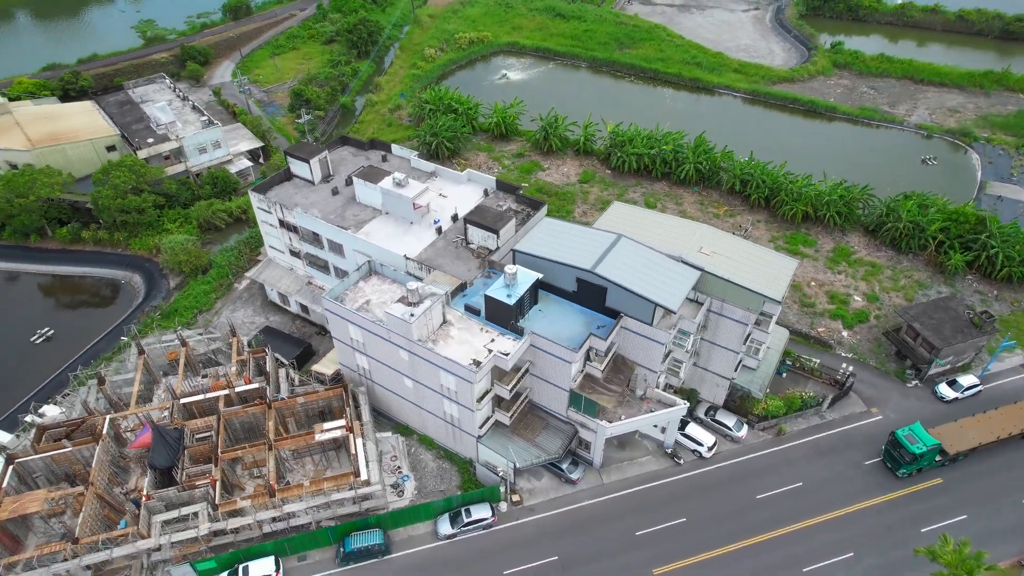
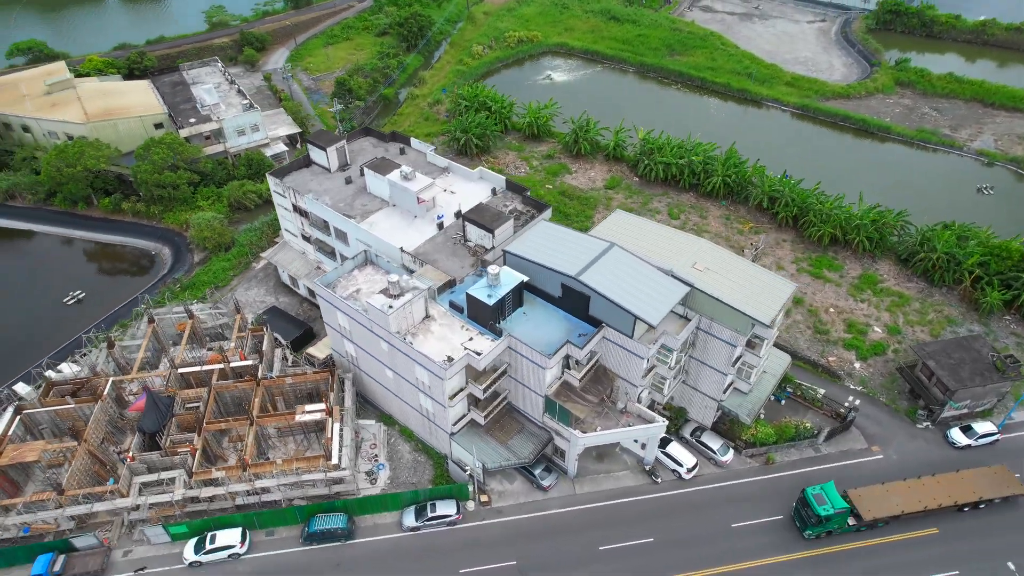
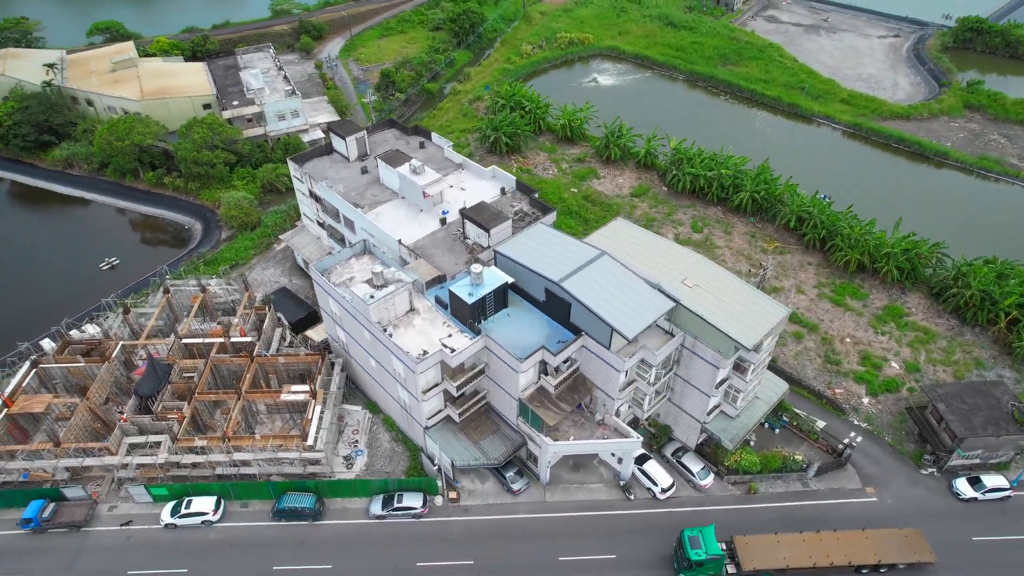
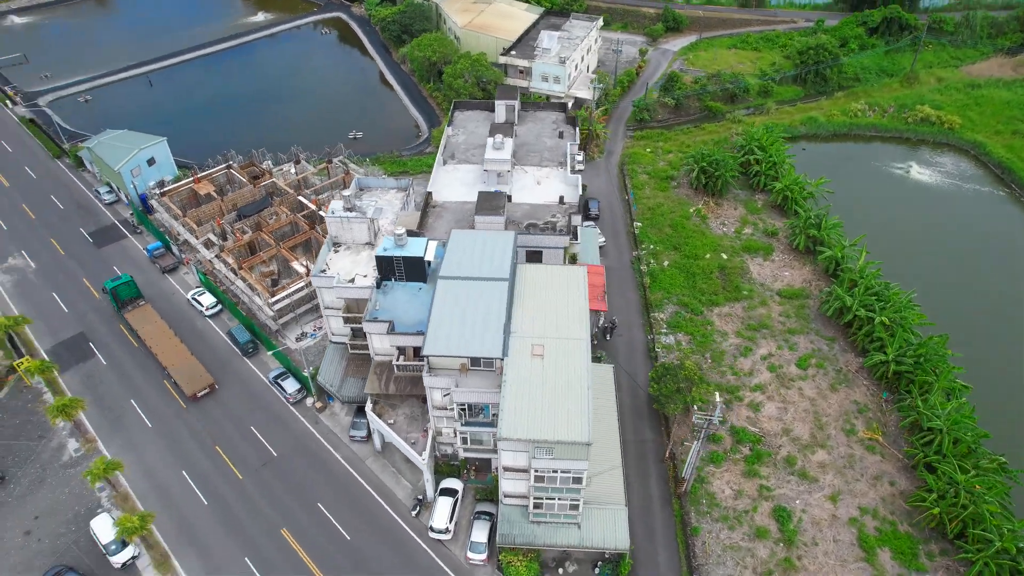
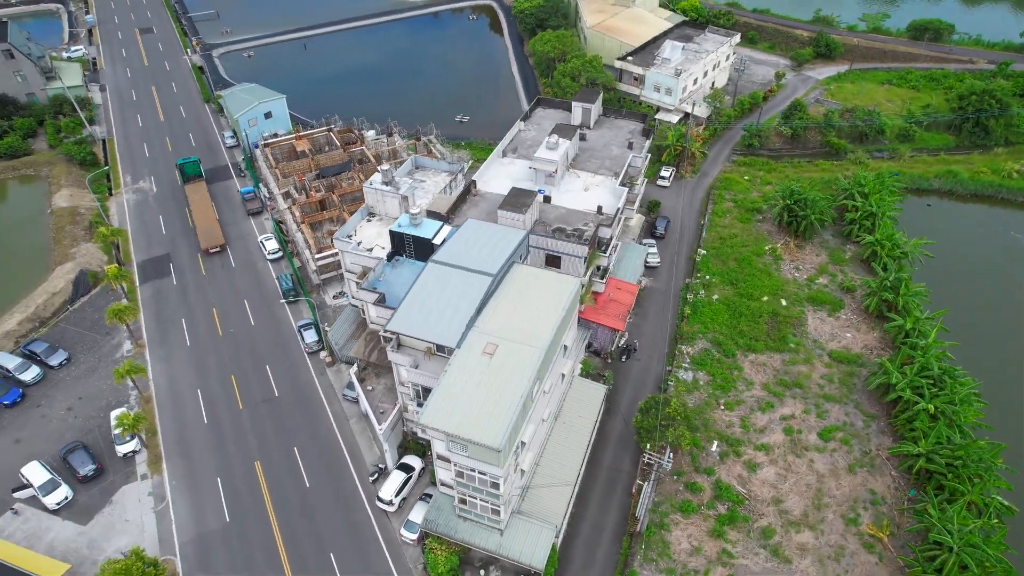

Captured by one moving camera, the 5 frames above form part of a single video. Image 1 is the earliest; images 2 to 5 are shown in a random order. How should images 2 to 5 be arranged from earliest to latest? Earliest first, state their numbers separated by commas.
2, 3, 4, 5
